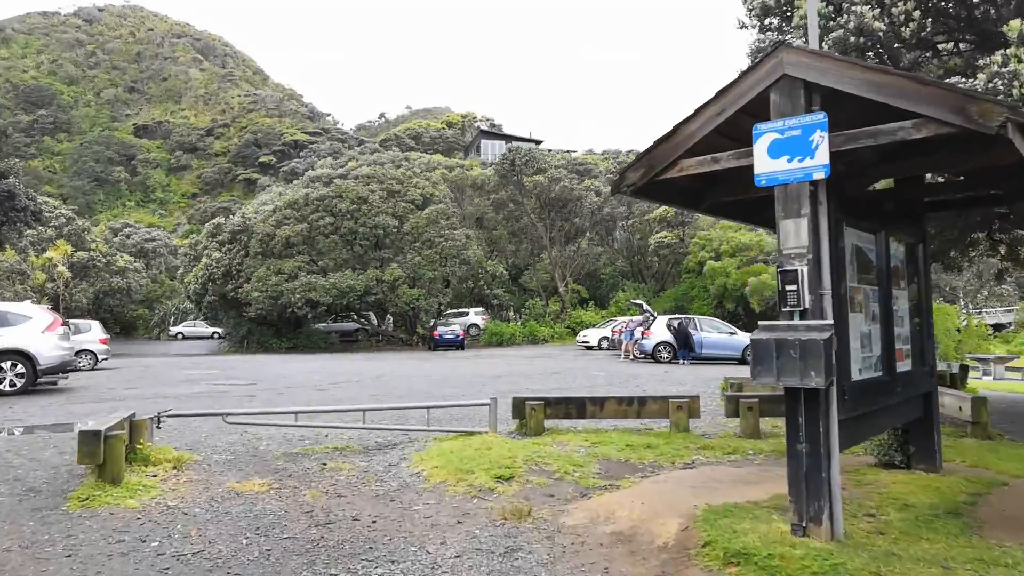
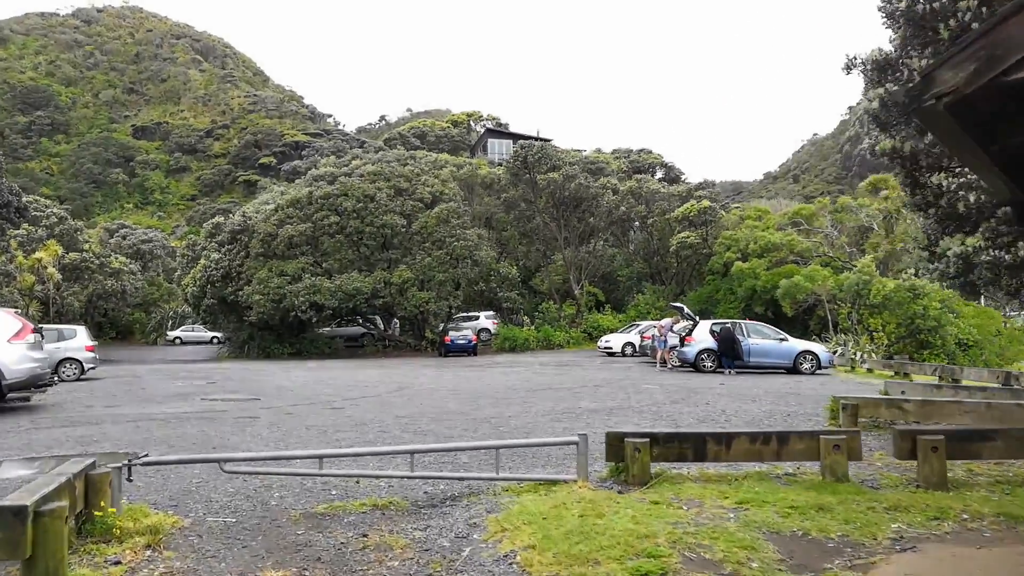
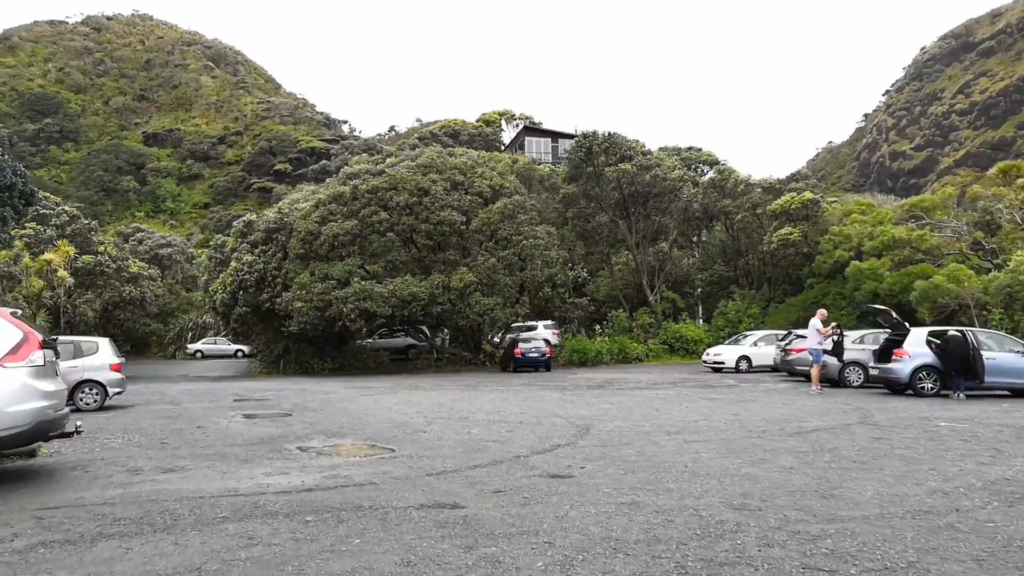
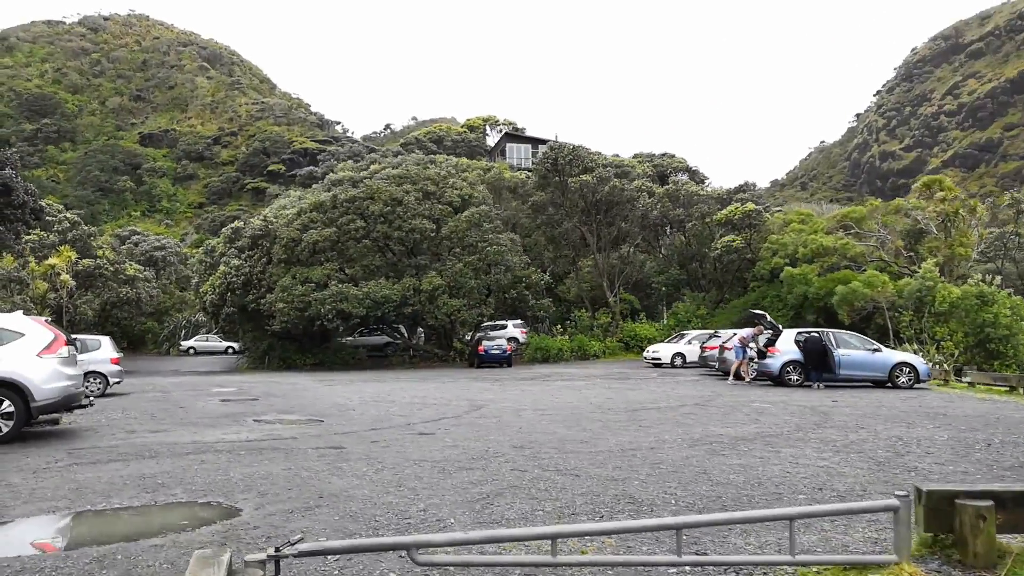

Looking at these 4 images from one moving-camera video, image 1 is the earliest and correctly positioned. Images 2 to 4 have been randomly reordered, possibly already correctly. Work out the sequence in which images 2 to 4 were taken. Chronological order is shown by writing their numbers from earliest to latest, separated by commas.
2, 4, 3
